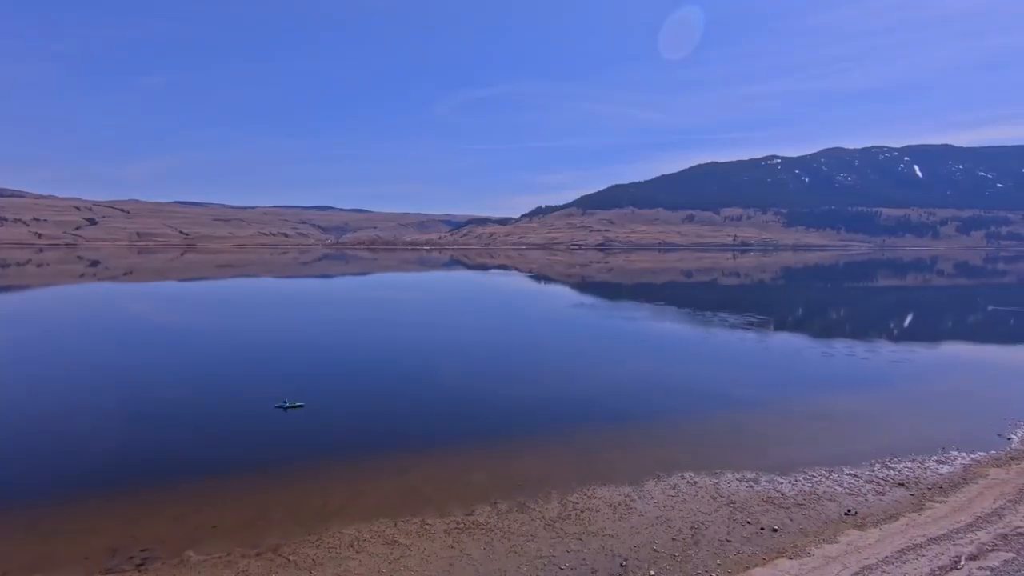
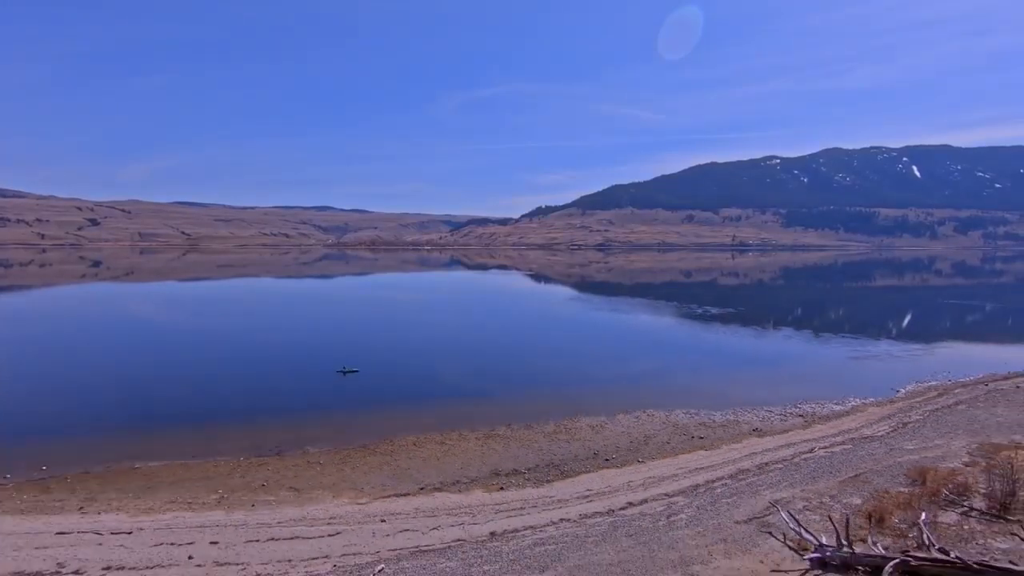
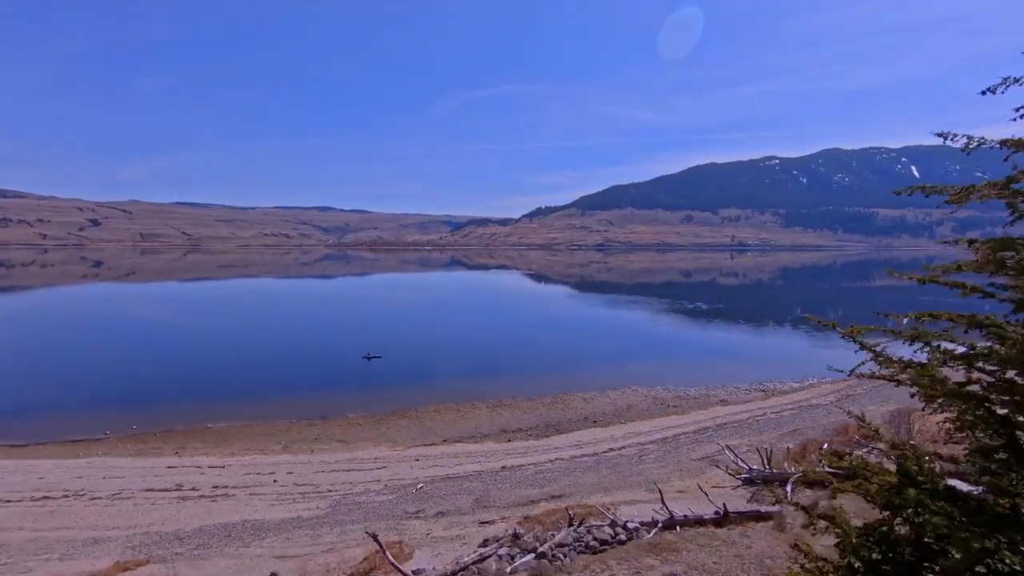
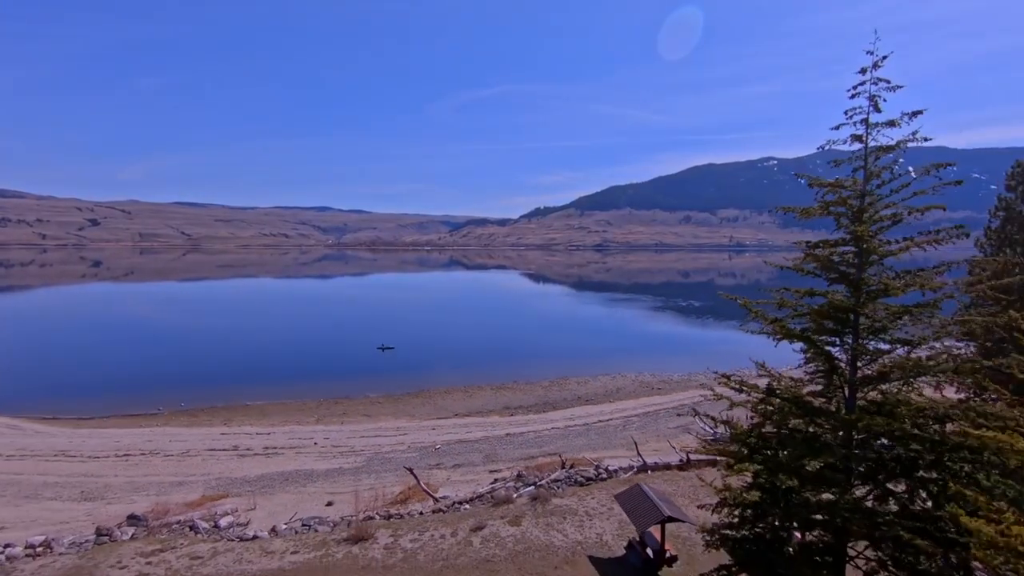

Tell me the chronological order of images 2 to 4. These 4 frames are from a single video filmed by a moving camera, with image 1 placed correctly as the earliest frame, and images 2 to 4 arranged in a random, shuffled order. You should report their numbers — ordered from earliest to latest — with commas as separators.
2, 3, 4
